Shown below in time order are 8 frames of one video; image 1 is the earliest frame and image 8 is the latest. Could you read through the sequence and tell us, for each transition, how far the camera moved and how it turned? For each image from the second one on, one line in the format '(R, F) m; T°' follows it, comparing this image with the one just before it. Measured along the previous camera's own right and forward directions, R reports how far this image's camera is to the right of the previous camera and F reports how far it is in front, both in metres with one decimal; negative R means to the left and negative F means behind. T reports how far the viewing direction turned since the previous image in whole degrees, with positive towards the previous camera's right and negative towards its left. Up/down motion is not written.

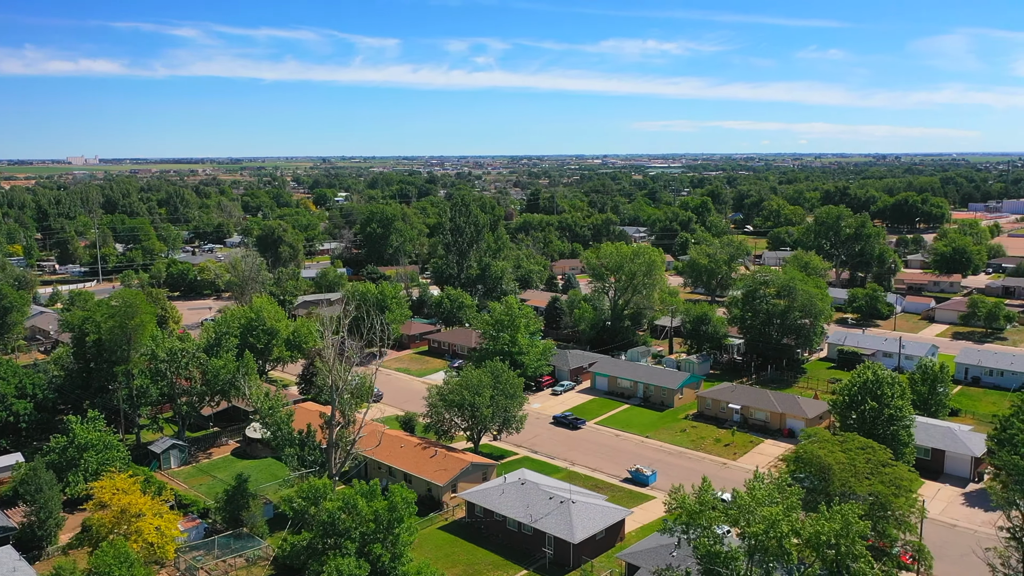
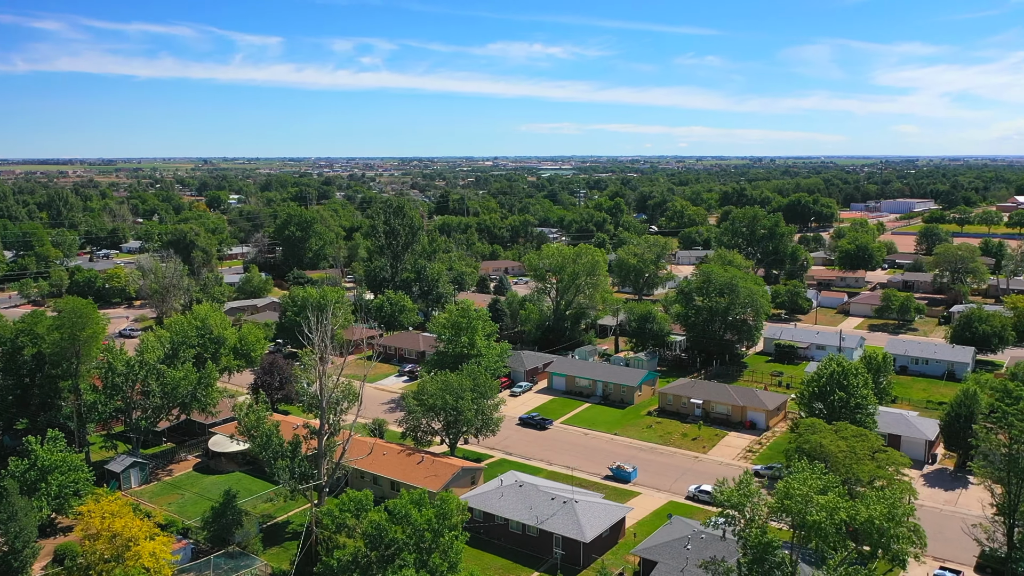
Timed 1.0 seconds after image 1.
(-3.2, +0.3) m; +7°
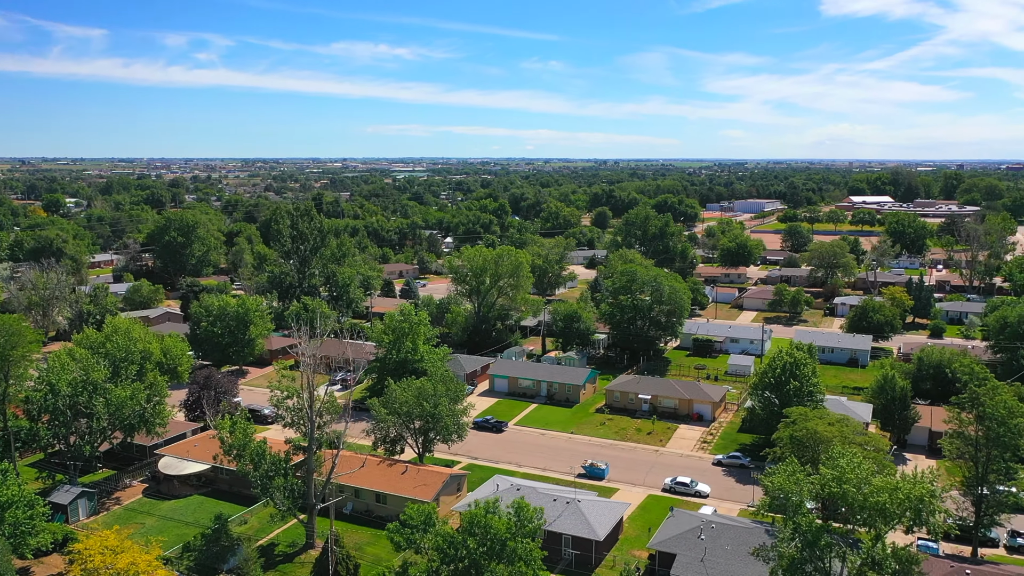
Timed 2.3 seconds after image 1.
(-4.3, +0.5) m; +10°
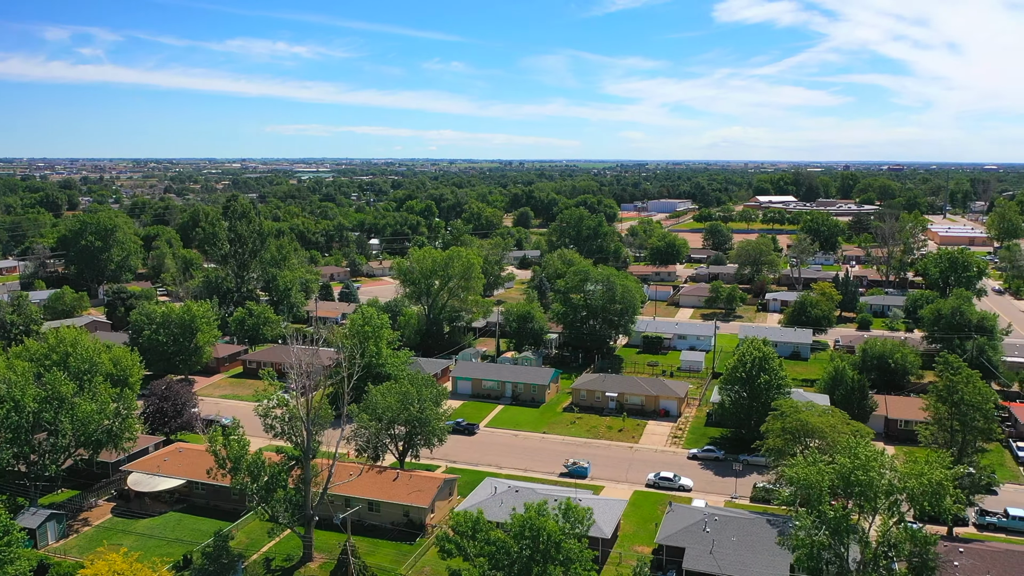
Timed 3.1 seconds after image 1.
(-2.7, +0.2) m; +6°
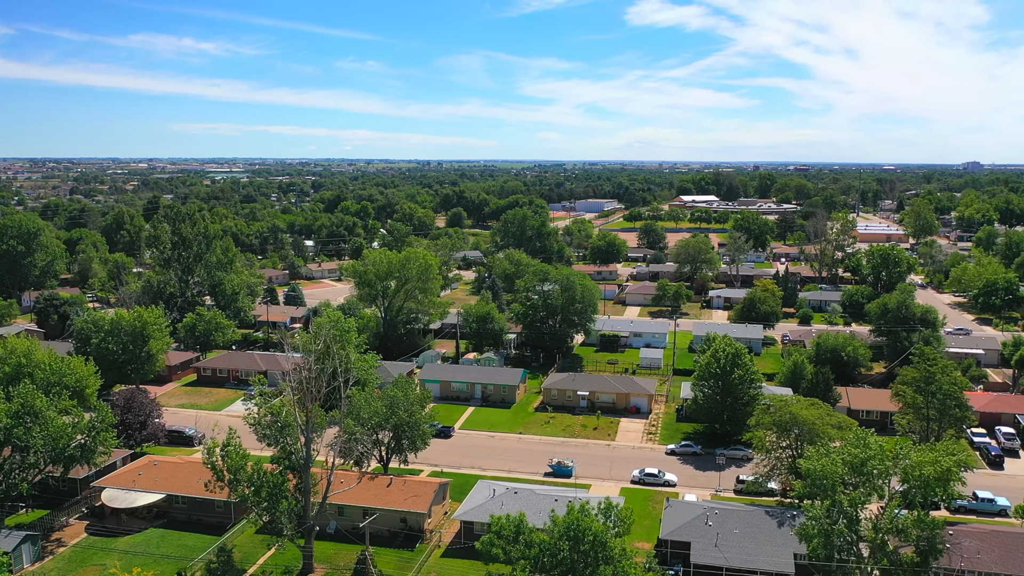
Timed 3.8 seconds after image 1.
(-2.4, +0.2) m; +6°
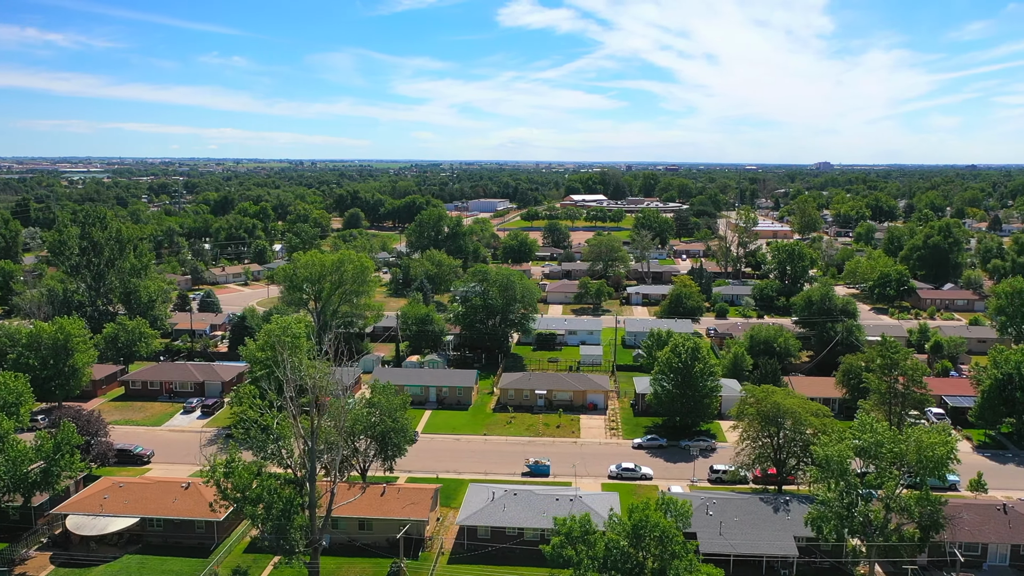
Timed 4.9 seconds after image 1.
(-3.6, +0.4) m; +8°
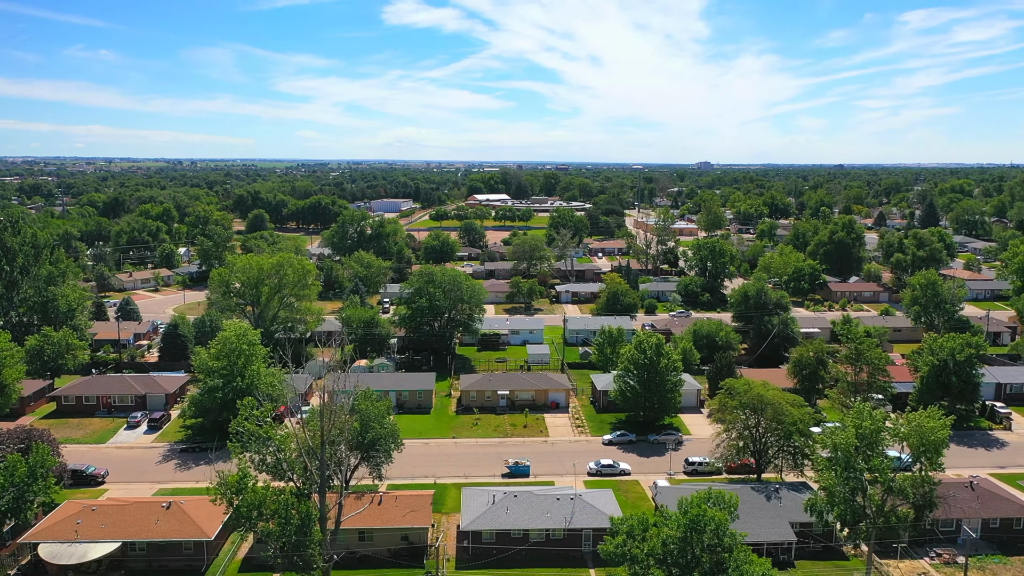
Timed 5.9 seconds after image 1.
(-3.2, +0.3) m; +8°
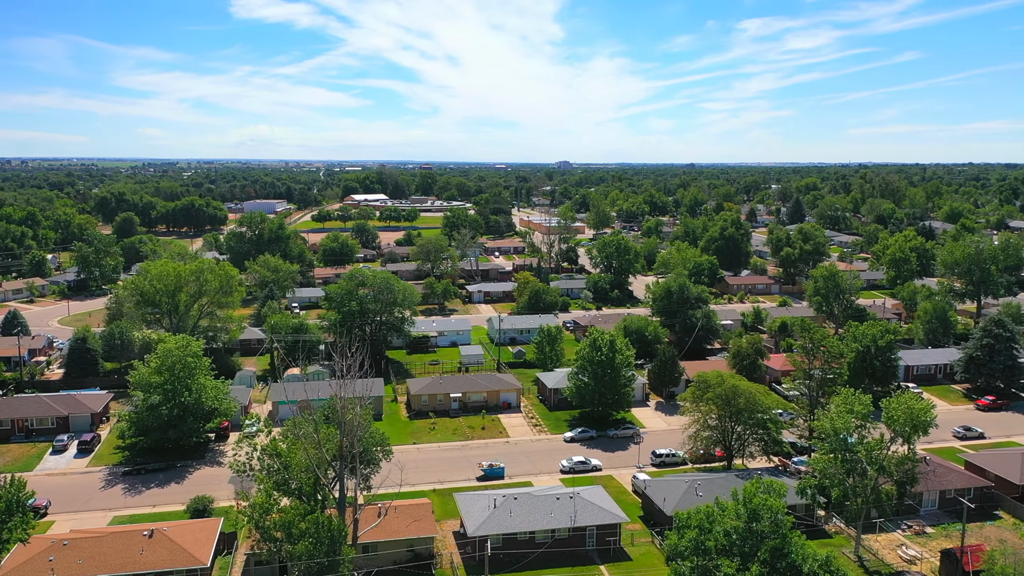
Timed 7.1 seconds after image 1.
(-3.9, +0.5) m; +9°
